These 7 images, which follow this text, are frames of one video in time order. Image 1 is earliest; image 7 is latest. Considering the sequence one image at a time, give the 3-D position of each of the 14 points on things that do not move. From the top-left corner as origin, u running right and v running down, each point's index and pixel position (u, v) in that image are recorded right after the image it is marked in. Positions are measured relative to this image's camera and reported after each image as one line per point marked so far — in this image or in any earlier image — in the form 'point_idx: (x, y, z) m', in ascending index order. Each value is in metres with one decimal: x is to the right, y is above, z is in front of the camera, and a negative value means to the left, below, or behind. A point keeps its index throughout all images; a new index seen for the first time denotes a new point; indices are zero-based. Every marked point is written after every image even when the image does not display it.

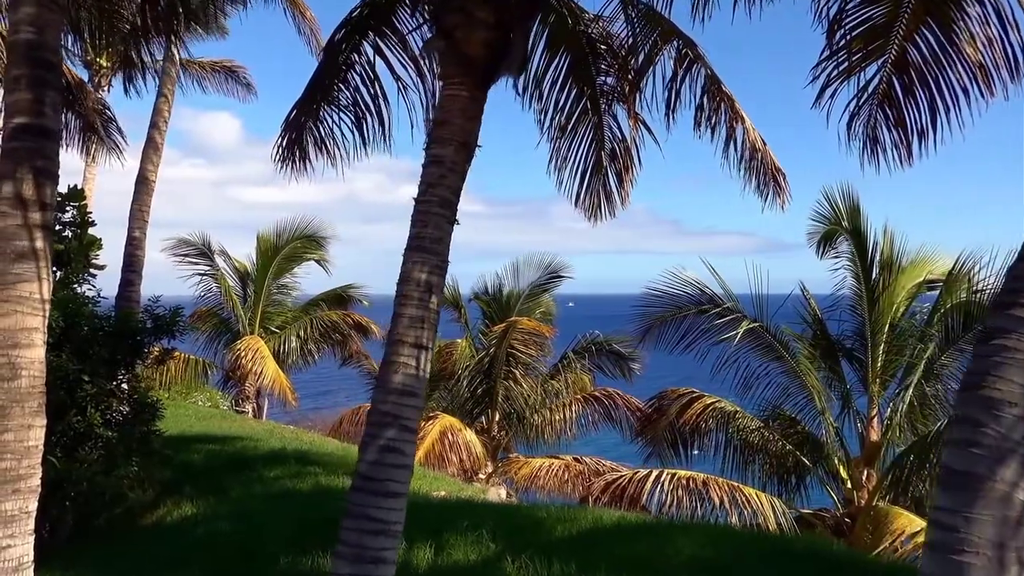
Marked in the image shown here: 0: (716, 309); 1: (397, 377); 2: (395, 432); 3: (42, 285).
0: (+2.6, -0.3, +10.6) m
1: (-0.5, -0.4, +3.8) m
2: (-0.5, -0.7, +3.8) m
3: (-2.2, 0.0, +3.9) m
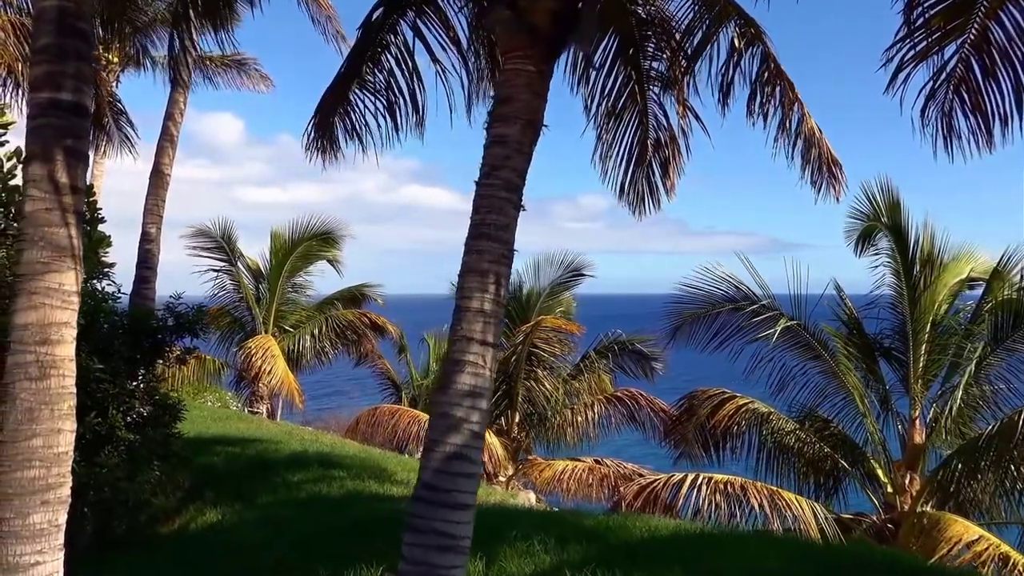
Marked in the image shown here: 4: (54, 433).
0: (+2.9, -0.2, +10.2) m
1: (-0.2, -0.4, +3.5) m
2: (-0.2, -0.6, +3.4) m
3: (-1.8, +0.1, +3.6) m
4: (-1.9, -0.6, +3.5) m
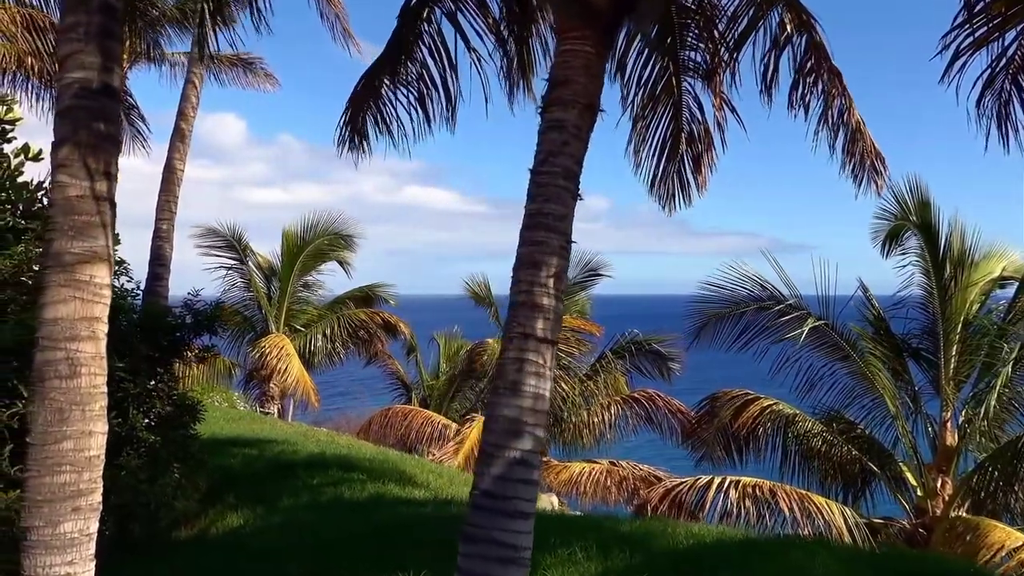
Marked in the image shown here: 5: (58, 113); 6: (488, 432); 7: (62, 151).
0: (+3.1, -0.2, +10.0) m
1: (0.0, -0.3, +3.3) m
2: (+0.1, -0.6, +3.2) m
3: (-1.6, +0.1, +3.4) m
4: (-1.6, -0.6, +3.3) m
5: (-1.8, +0.7, +3.3) m
6: (-0.1, -0.6, +3.3) m
7: (-1.8, +0.5, +3.3) m
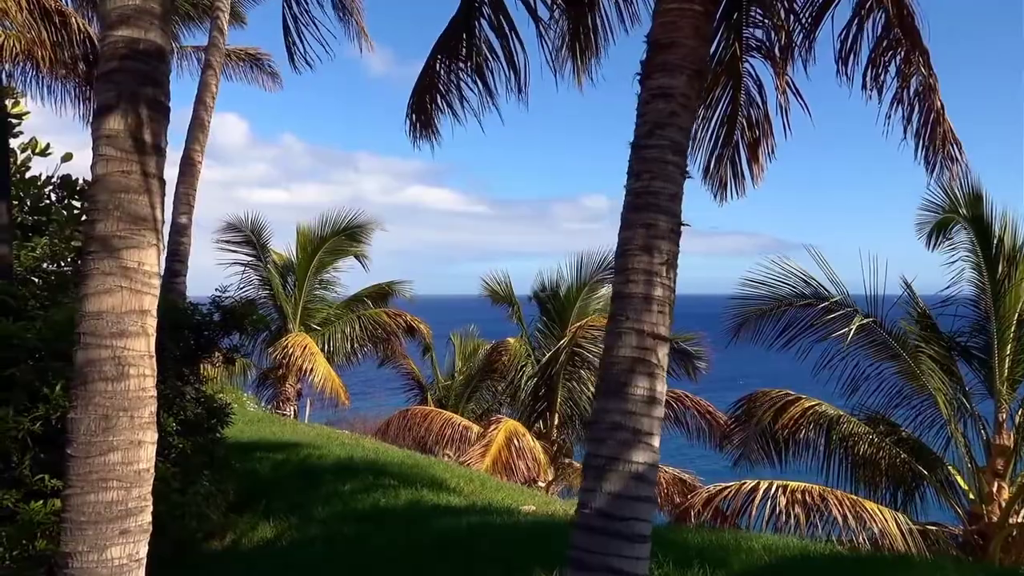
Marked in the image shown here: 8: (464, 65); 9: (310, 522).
0: (+3.5, -0.2, +9.6) m
1: (+0.4, -0.3, +2.8) m
2: (+0.4, -0.5, +2.8) m
3: (-1.2, +0.1, +2.9) m
4: (-1.3, -0.5, +2.8) m
5: (-1.4, +0.7, +2.9) m
6: (+0.3, -0.5, +2.9) m
7: (-1.4, +0.6, +2.9) m
8: (-0.3, +1.5, +5.8) m
9: (-1.6, -1.8, +6.7) m
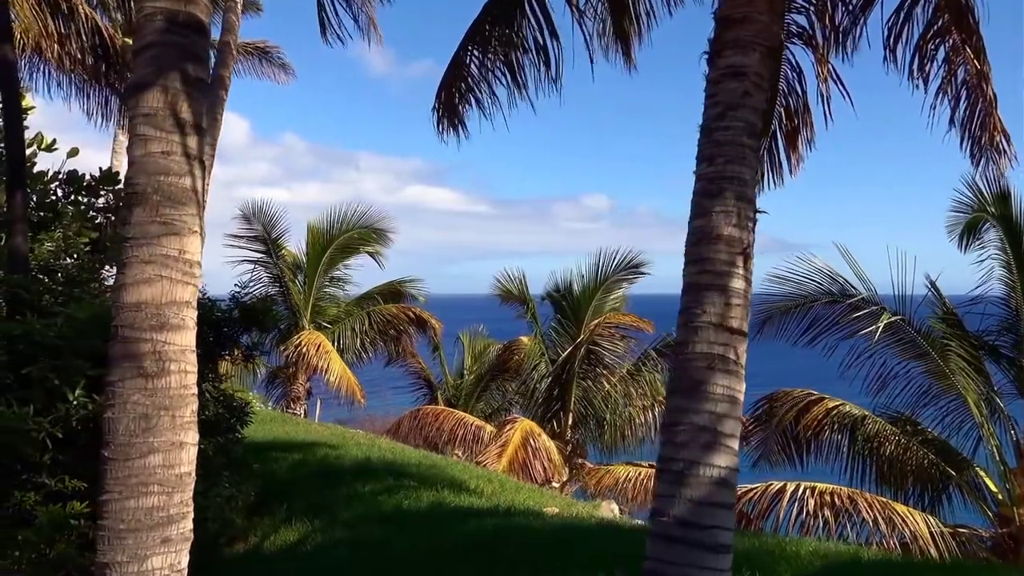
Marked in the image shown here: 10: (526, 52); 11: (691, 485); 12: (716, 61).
0: (+3.7, -0.1, +9.4) m
1: (+0.6, -0.3, +2.6) m
2: (+0.6, -0.5, +2.6) m
3: (-1.0, +0.2, +2.7) m
4: (-1.0, -0.5, +2.6) m
5: (-1.2, +0.8, +2.7) m
6: (+0.5, -0.5, +2.7) m
7: (-1.2, +0.6, +2.7) m
8: (-0.1, +1.6, +5.6) m
9: (-1.4, -1.8, +6.5) m
10: (+0.1, +1.4, +5.0) m
11: (+0.5, -0.6, +2.6) m
12: (+0.7, +0.8, +3.0) m
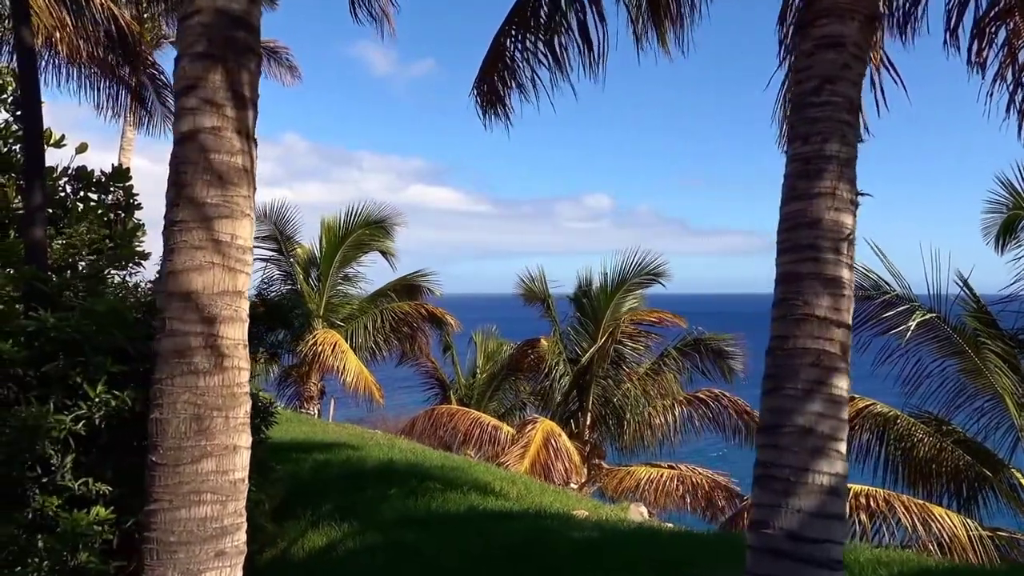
0: (+4.0, -0.1, +9.1) m
1: (+0.9, -0.2, +2.4) m
2: (+0.9, -0.5, +2.3) m
3: (-0.8, +0.2, +2.5) m
4: (-0.8, -0.5, +2.4) m
5: (-0.9, +0.8, +2.5) m
6: (+0.7, -0.5, +2.4) m
7: (-0.9, +0.6, +2.5) m
8: (+0.2, +1.6, +5.4) m
9: (-1.1, -1.8, +6.3) m
10: (+0.3, +1.4, +4.8) m
11: (+0.8, -0.6, +2.3) m
12: (+1.0, +0.8, +2.8) m
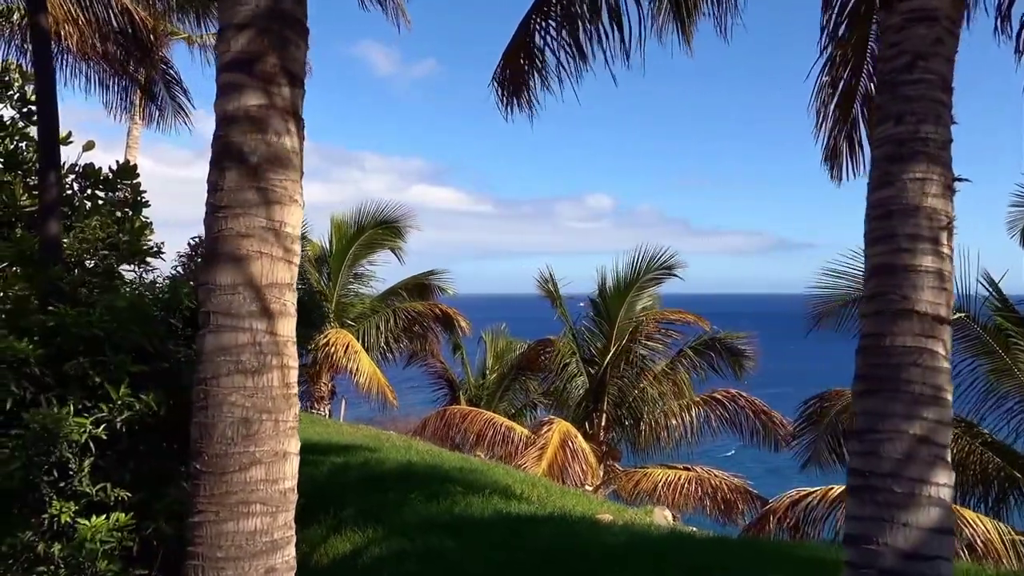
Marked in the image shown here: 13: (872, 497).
0: (+4.2, -0.1, +8.9) m
1: (+1.1, -0.2, +2.2) m
2: (+1.1, -0.5, +2.1) m
3: (-0.6, +0.2, +2.3) m
4: (-0.6, -0.4, +2.2) m
5: (-0.8, +0.8, +2.3) m
6: (+0.9, -0.4, +2.2) m
7: (-0.7, +0.7, +2.3) m
8: (+0.3, +1.6, +5.2) m
9: (-0.9, -1.8, +6.1) m
10: (+0.5, +1.5, +4.6) m
11: (+1.0, -0.5, +2.1) m
12: (+1.2, +0.9, +2.6) m
13: (+0.9, -0.5, +2.2) m
